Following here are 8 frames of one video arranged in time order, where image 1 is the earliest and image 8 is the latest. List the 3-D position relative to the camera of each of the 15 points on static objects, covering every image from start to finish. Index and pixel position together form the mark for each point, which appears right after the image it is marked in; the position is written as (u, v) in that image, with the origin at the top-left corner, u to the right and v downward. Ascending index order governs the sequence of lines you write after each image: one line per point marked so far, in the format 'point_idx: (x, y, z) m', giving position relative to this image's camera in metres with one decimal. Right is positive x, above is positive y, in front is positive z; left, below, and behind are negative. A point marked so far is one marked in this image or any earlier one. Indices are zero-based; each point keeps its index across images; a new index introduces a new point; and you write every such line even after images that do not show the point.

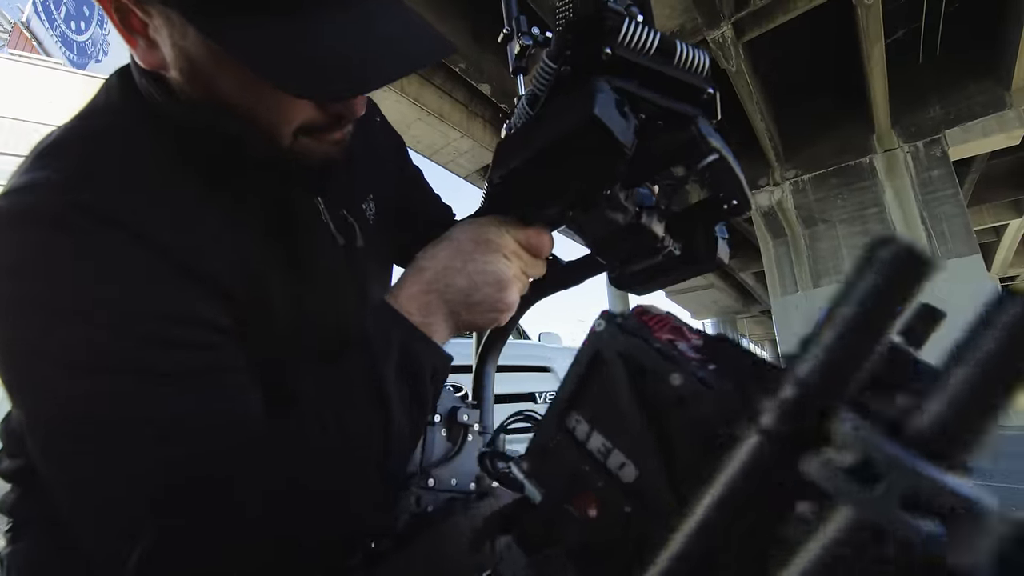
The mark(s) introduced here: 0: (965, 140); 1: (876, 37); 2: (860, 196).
0: (+7.7, +2.5, +7.7) m
1: (+5.3, +3.7, +6.6) m
2: (+6.5, +1.7, +8.5) m
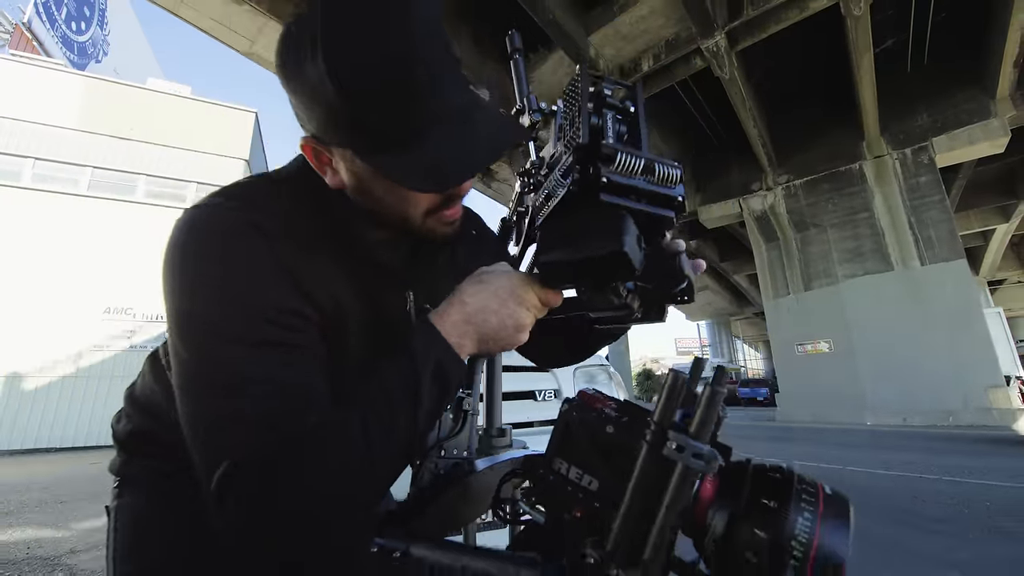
0: (+7.7, +2.4, +7.9) m
1: (+5.3, +3.7, +6.8) m
2: (+6.5, +1.6, +8.7) m
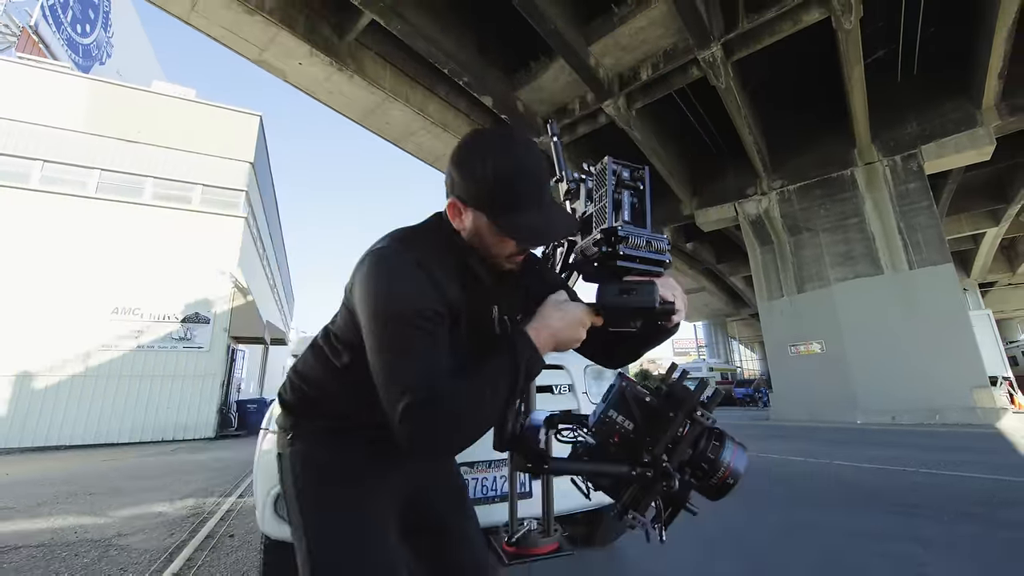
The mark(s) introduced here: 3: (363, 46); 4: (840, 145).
0: (+7.7, +2.4, +8.2) m
1: (+5.4, +3.6, +7.0) m
2: (+6.5, +1.6, +8.9) m
3: (-2.4, +3.9, +7.4) m
4: (+6.5, +2.9, +9.0) m
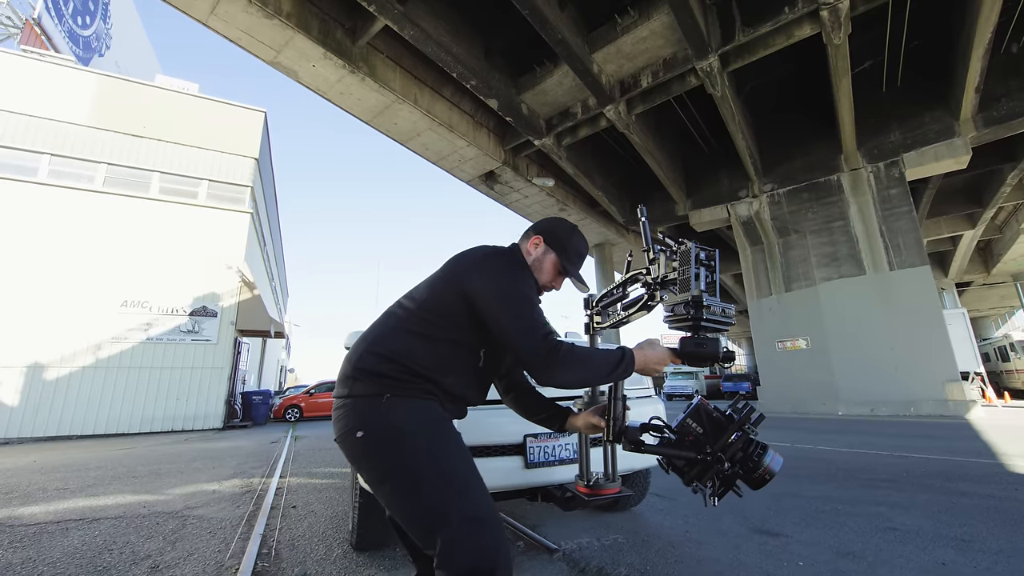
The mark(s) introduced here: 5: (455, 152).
0: (+7.8, +2.4, +8.7) m
1: (+5.5, +3.6, +7.5) m
2: (+6.6, +1.6, +9.4) m
3: (-2.3, +4.0, +7.6) m
4: (+6.6, +2.9, +9.5) m
5: (-1.2, +2.9, +9.6) m
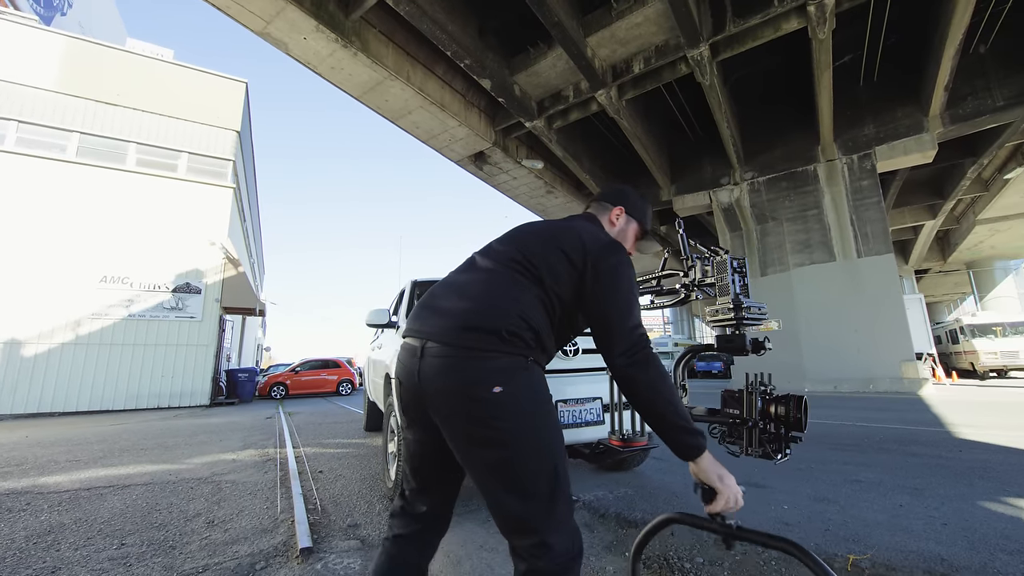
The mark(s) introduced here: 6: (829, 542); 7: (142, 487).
0: (+7.6, +2.7, +9.1) m
1: (+5.4, +3.9, +7.8) m
2: (+6.3, +1.9, +9.9) m
3: (-2.4, +4.4, +7.5) m
4: (+6.4, +3.2, +9.9) m
5: (-1.4, +3.3, +9.6) m
6: (+1.2, -1.0, +1.7) m
7: (-2.4, -1.3, +2.9) m
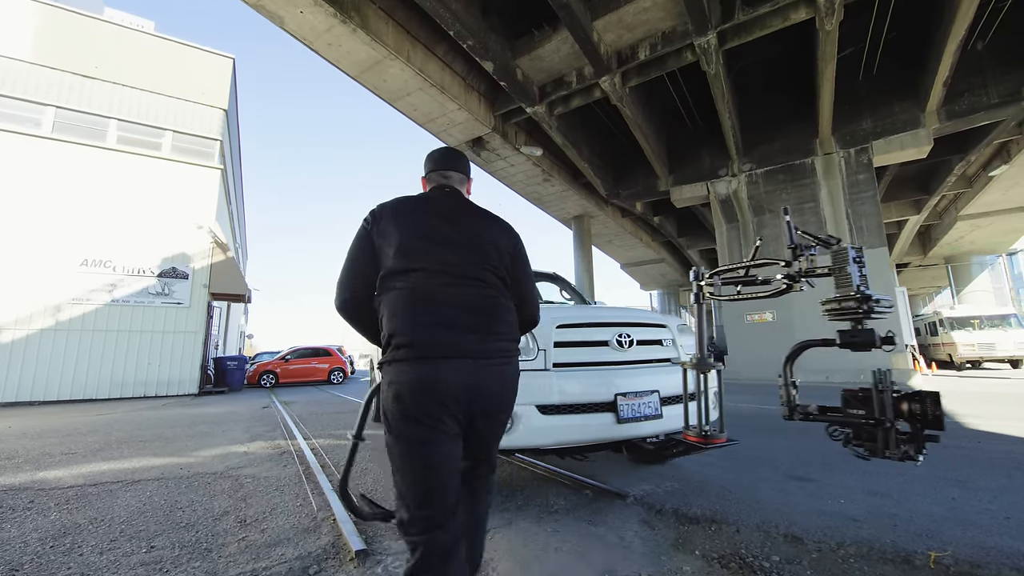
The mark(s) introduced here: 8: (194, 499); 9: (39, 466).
0: (+7.6, +2.8, +9.2) m
1: (+5.5, +4.0, +7.8) m
2: (+6.3, +2.1, +9.9) m
3: (-2.3, +4.6, +7.2) m
4: (+6.4, +3.4, +9.9) m
5: (-1.4, +3.6, +9.4) m
6: (+1.5, -0.9, +1.7) m
7: (-2.2, -1.2, +2.8) m
8: (-1.7, -1.1, +2.4) m
9: (-3.4, -1.3, +3.3) m
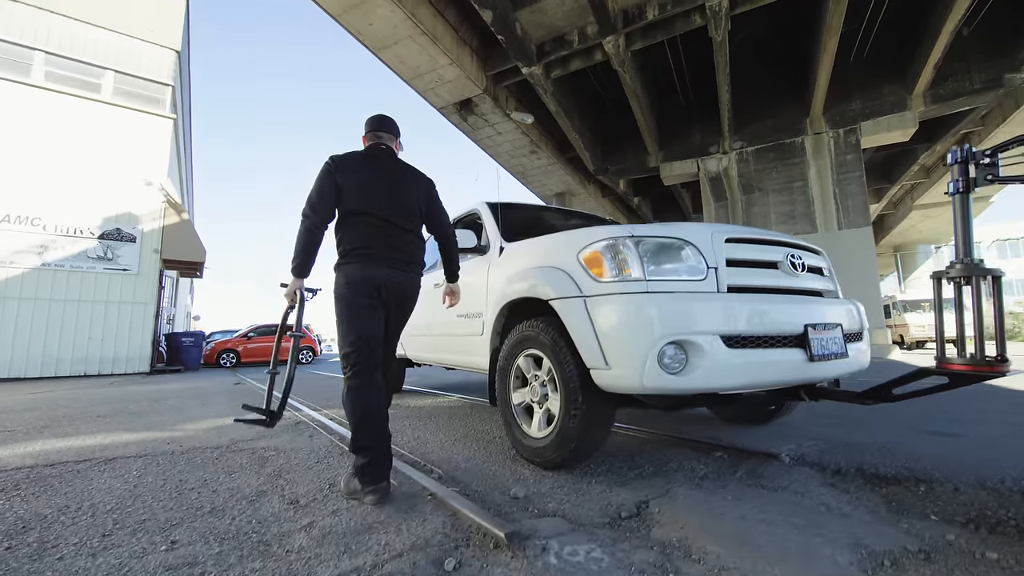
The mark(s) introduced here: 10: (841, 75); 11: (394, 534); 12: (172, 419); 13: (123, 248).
0: (+7.5, +3.2, +9.4) m
1: (+5.5, +4.4, +7.7) m
2: (+6.1, +2.6, +9.9) m
3: (-2.1, +5.1, +6.3) m
4: (+6.2, +3.9, +9.9) m
5: (-1.5, +4.1, +8.6) m
6: (+2.0, -0.6, +1.4) m
7: (-1.8, -0.8, +2.1) m
8: (-1.2, -0.7, +1.8) m
9: (-3.0, -0.9, +2.5) m
10: (+7.1, +4.7, +9.8) m
11: (-0.3, -0.7, +1.2) m
12: (-2.4, -0.9, +3.2) m
13: (-6.9, +0.7, +8.1) m
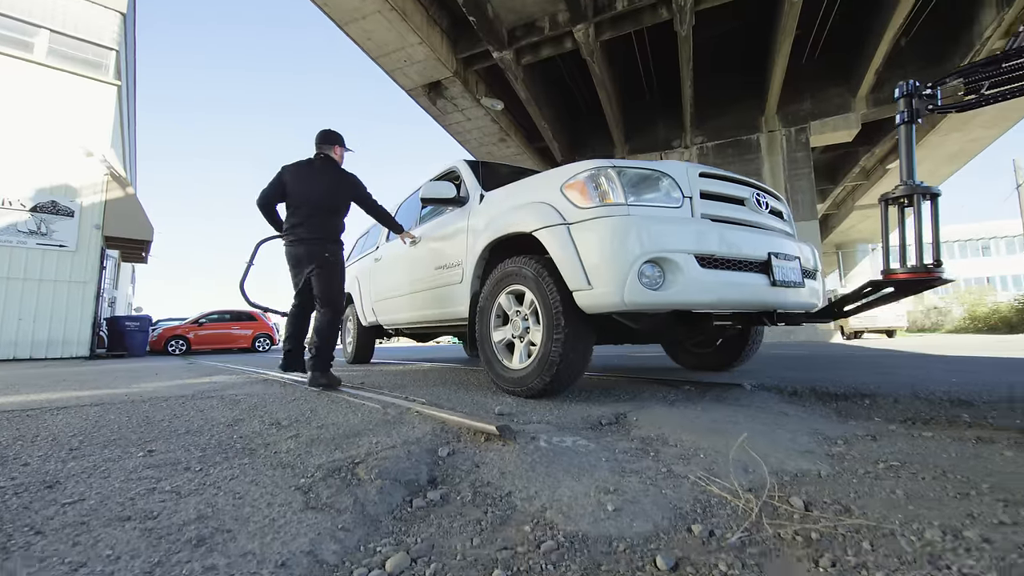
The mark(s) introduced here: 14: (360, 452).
0: (+6.8, +3.5, +10.0) m
1: (+5.0, +4.6, +8.1) m
2: (+5.4, +2.8, +10.4) m
3: (-2.5, +5.4, +6.2) m
4: (+5.5, +4.1, +10.4) m
5: (-2.1, +4.5, +8.5) m
6: (+1.9, -0.4, +1.6) m
7: (-1.9, -0.5, +2.0) m
8: (-1.3, -0.5, +1.7) m
9: (-3.2, -0.6, +2.3) m
10: (+6.4, +4.9, +10.4) m
11: (-0.4, -0.4, +1.2) m
12: (-2.6, -0.6, +3.1) m
13: (-7.5, +1.1, +7.5) m
14: (-0.4, -0.4, +1.1) m
